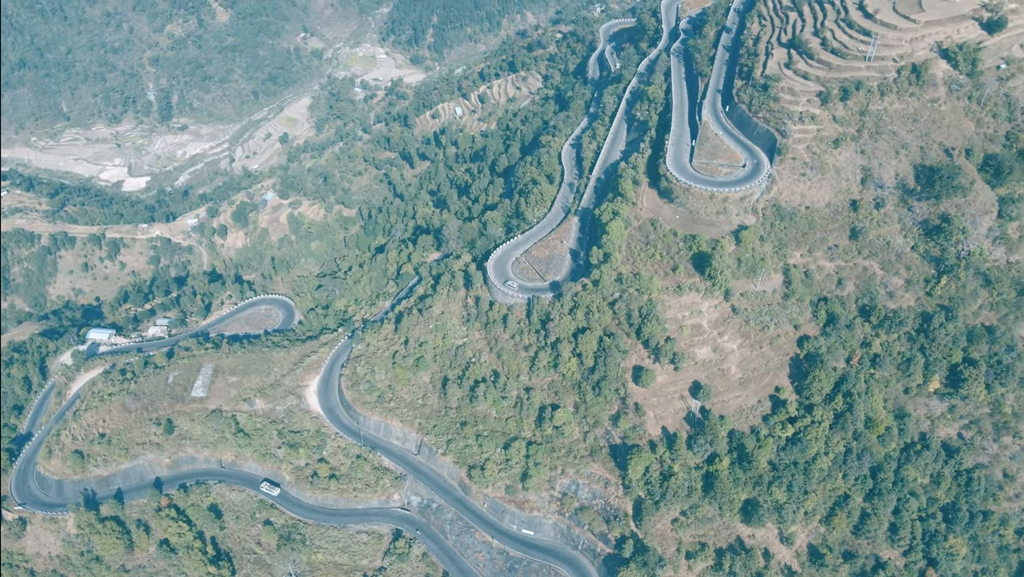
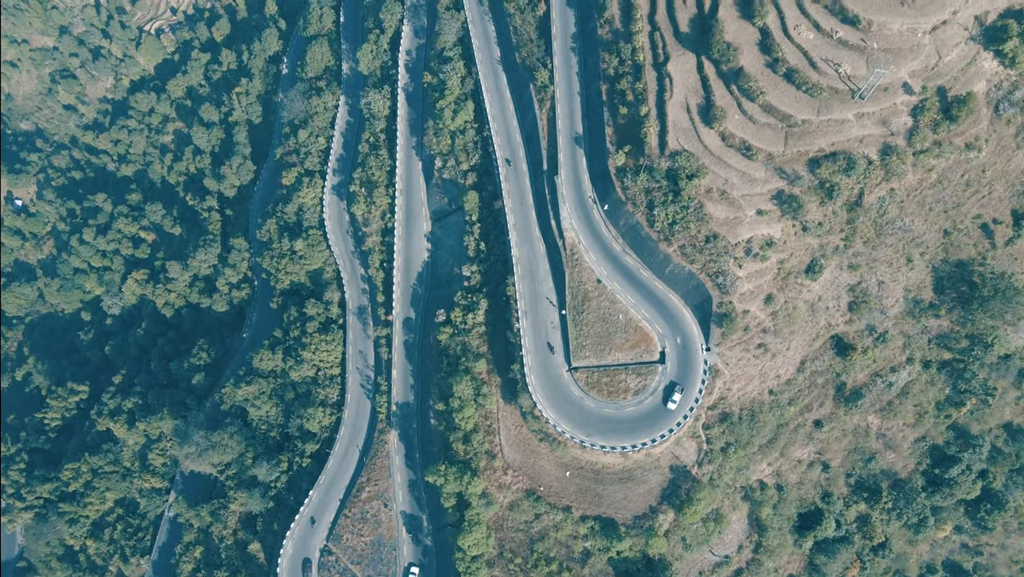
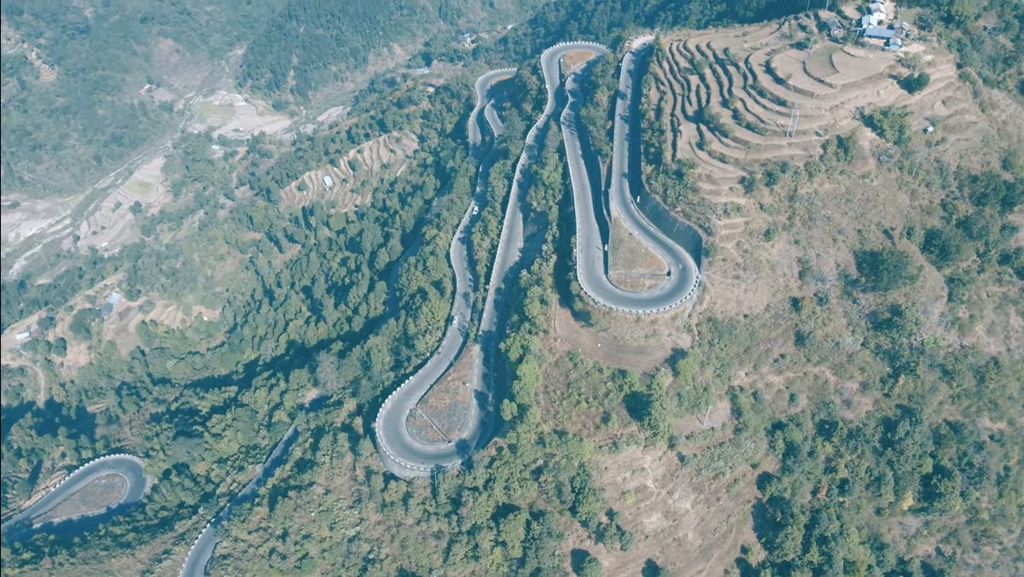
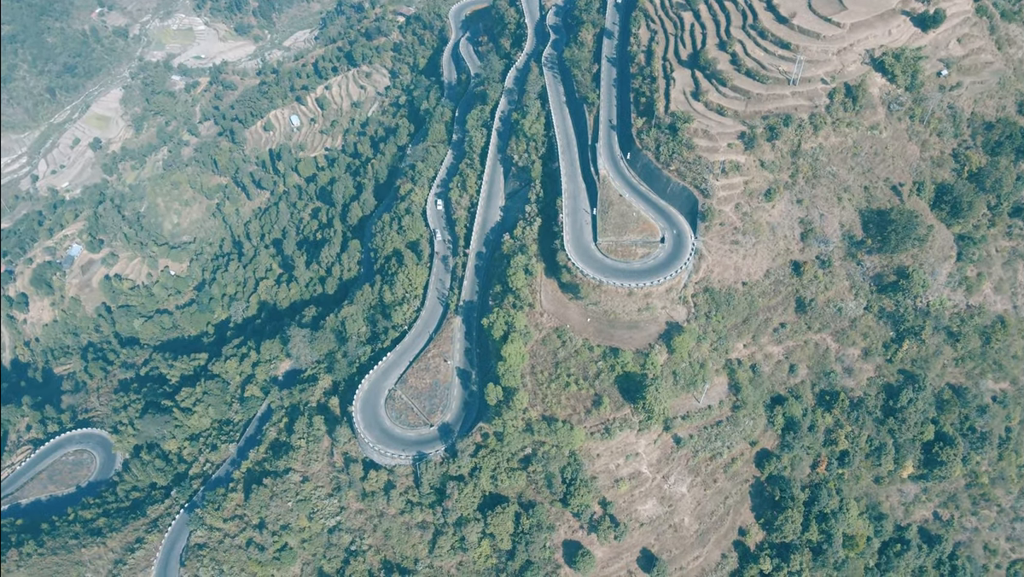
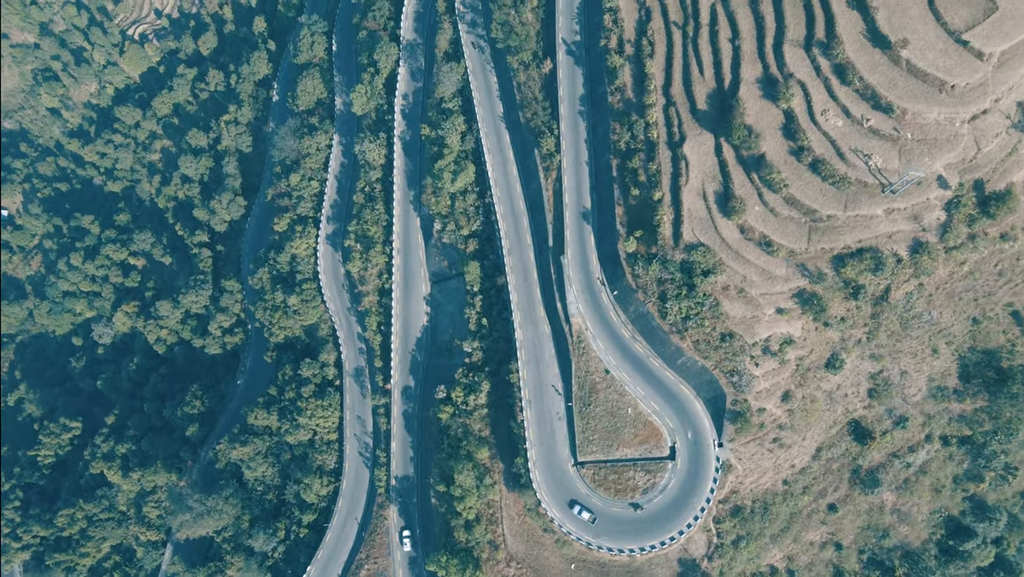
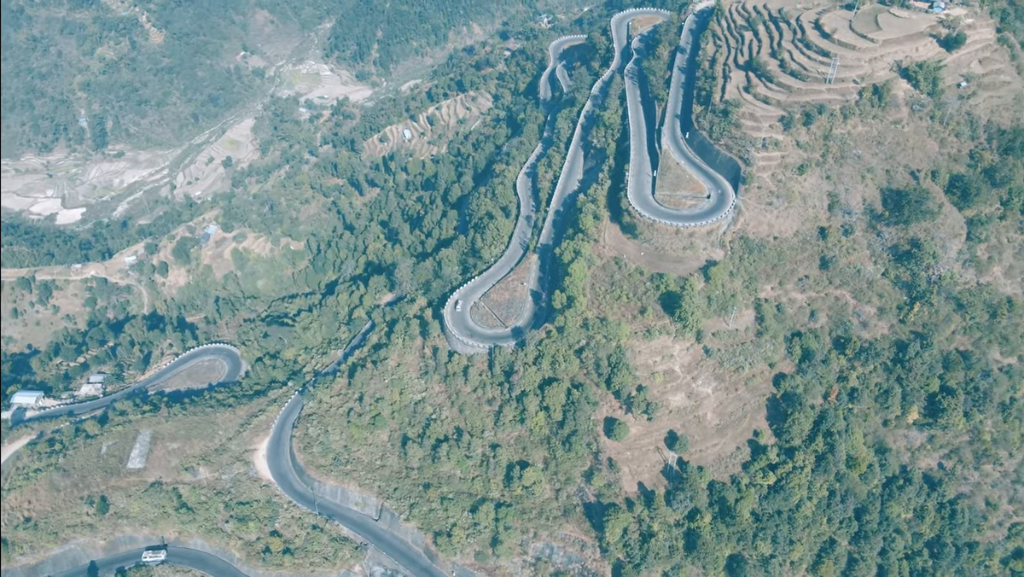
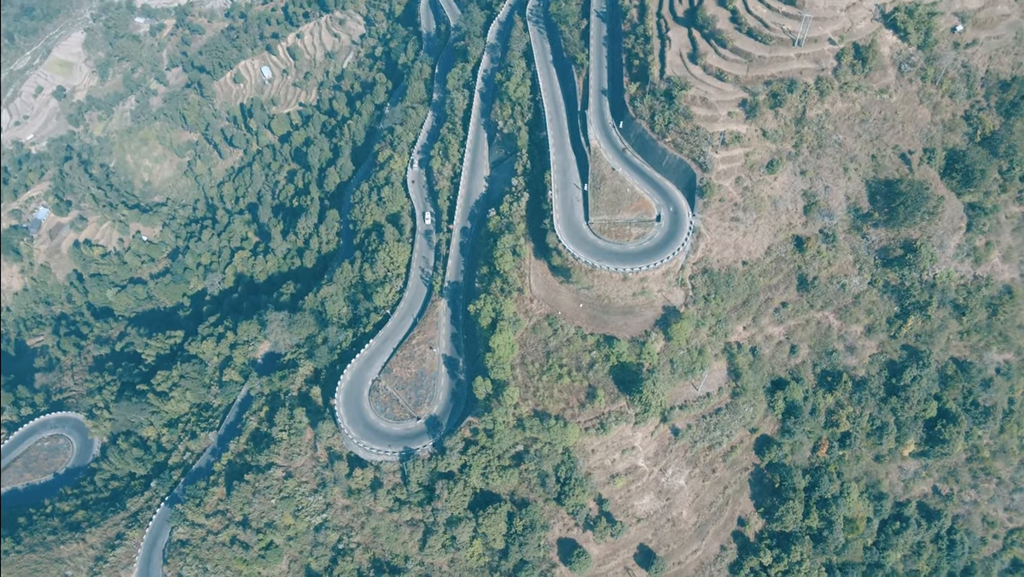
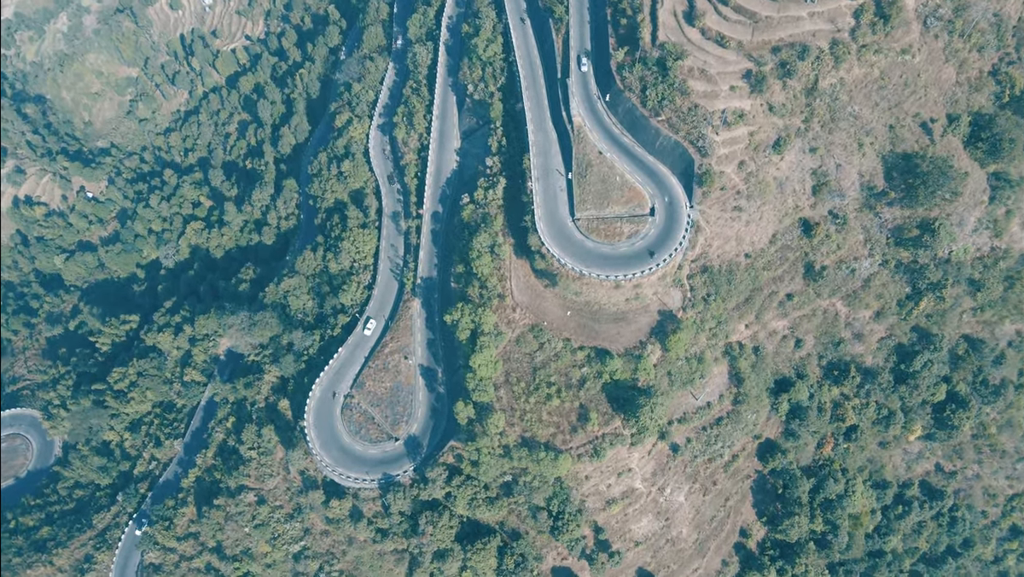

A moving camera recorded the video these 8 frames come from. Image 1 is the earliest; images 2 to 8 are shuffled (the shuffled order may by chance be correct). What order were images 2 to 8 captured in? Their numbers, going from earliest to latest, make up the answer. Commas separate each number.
6, 3, 4, 7, 8, 2, 5
